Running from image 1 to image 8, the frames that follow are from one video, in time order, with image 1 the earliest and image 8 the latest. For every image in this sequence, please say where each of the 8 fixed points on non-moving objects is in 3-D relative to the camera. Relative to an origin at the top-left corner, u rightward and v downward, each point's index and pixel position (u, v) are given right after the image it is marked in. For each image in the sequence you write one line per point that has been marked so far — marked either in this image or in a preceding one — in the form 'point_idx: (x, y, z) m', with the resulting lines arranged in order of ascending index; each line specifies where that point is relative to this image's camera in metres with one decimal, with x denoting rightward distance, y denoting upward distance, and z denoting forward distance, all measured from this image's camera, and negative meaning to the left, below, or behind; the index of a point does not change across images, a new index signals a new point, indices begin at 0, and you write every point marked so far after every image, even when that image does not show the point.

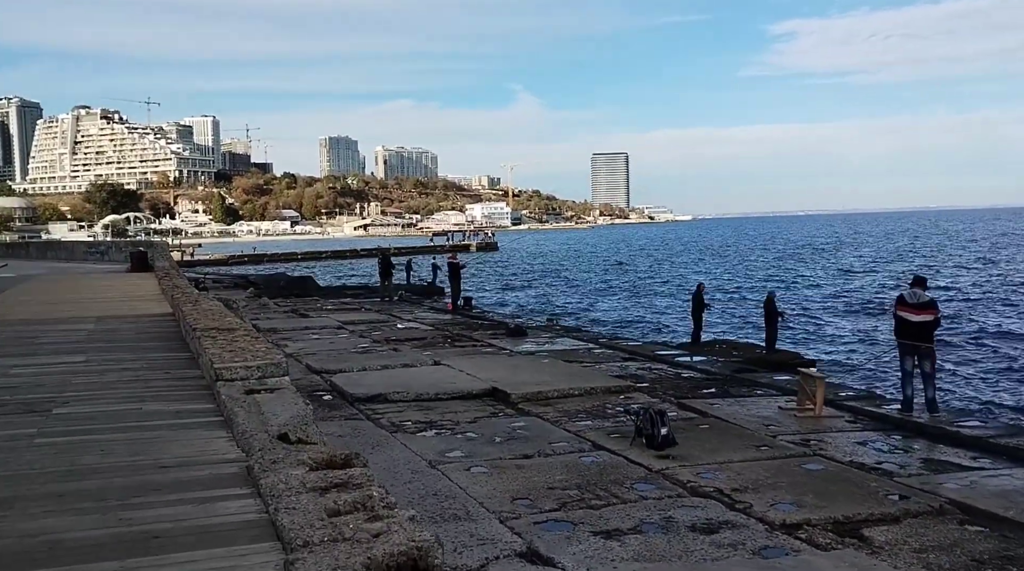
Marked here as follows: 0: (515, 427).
0: (0.0, -1.3, +8.5) m
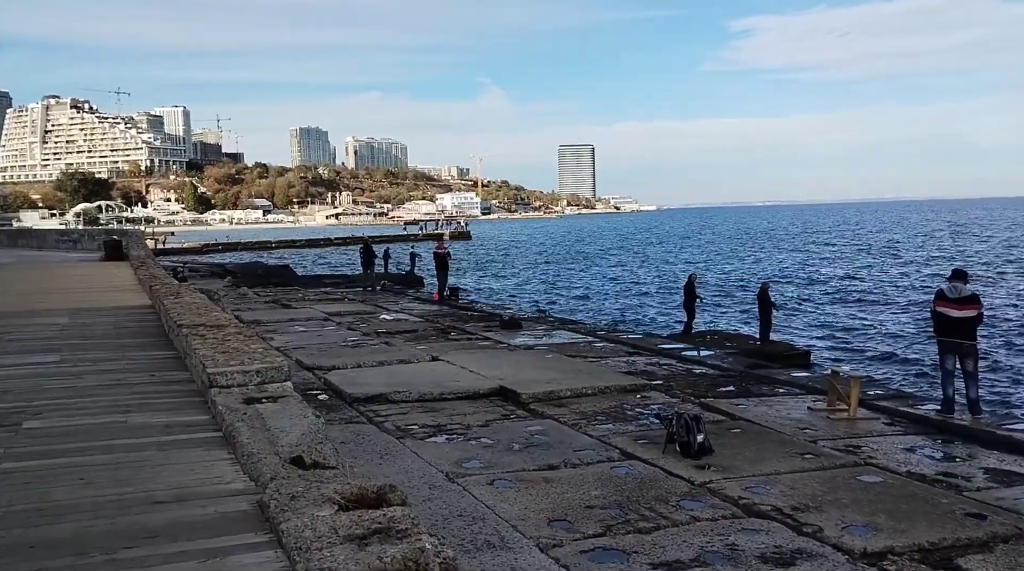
0: (+0.2, -1.2, +7.8) m
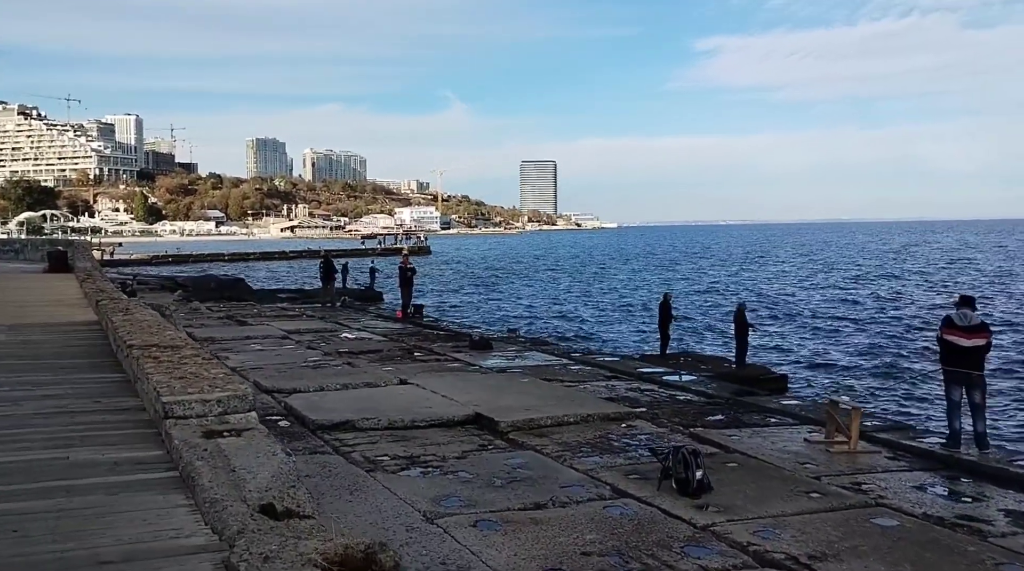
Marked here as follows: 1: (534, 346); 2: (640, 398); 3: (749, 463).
0: (0.0, -1.4, +7.3) m
1: (+0.4, -1.0, +15.0) m
2: (+1.3, -1.2, +9.9) m
3: (+1.8, -1.3, +7.1) m
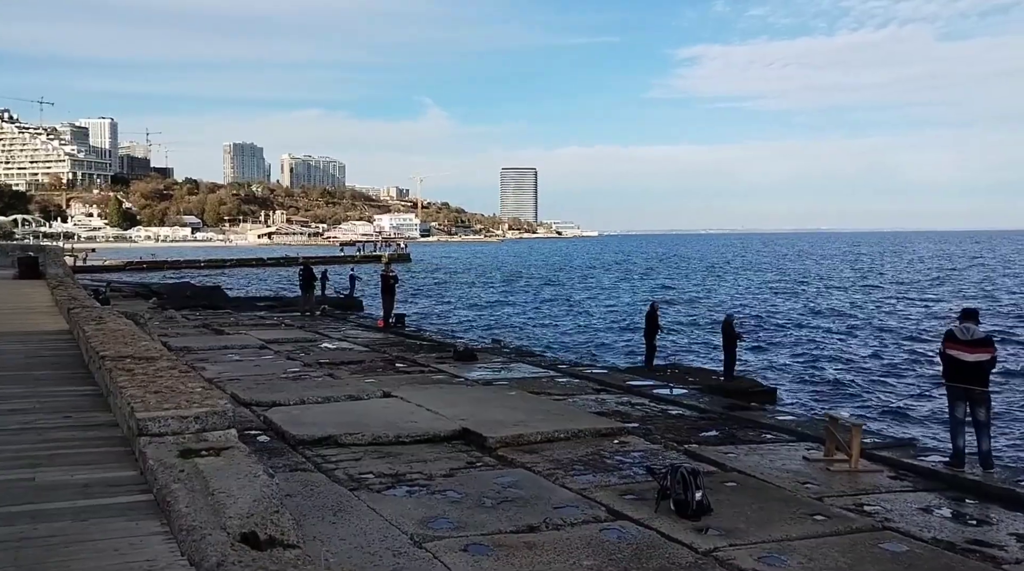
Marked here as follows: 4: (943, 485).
0: (-0.1, -1.5, +7.0) m
1: (+0.1, -1.1, +14.8) m
2: (+1.2, -1.3, +9.6) m
3: (+1.7, -1.4, +6.9) m
4: (+3.2, -1.5, +7.0) m
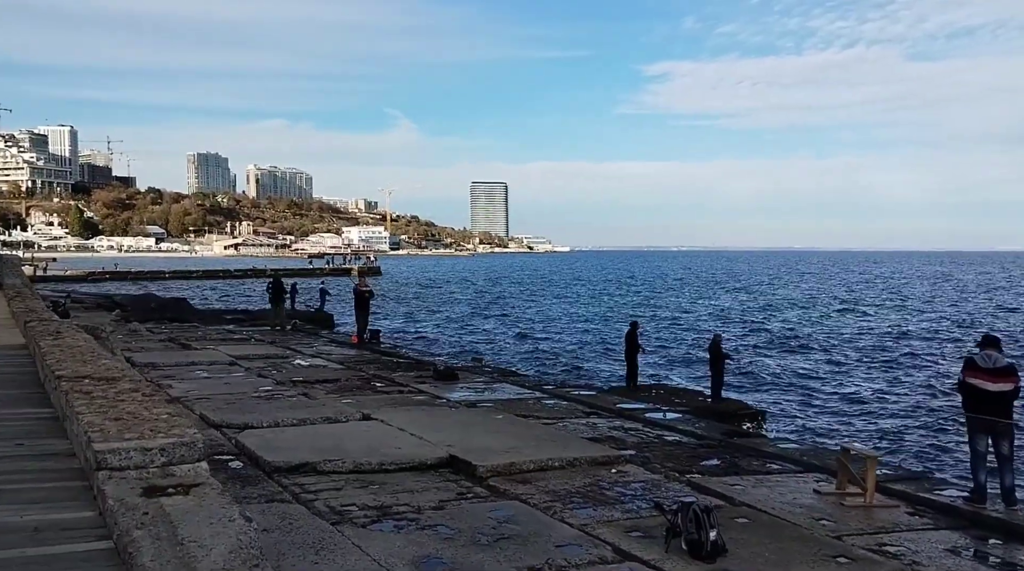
0: (-0.1, -1.6, +6.5) m
1: (-0.2, -1.4, +14.3) m
2: (+1.1, -1.5, +9.2) m
3: (+1.7, -1.6, +6.5) m
4: (+3.1, -1.6, +6.6) m
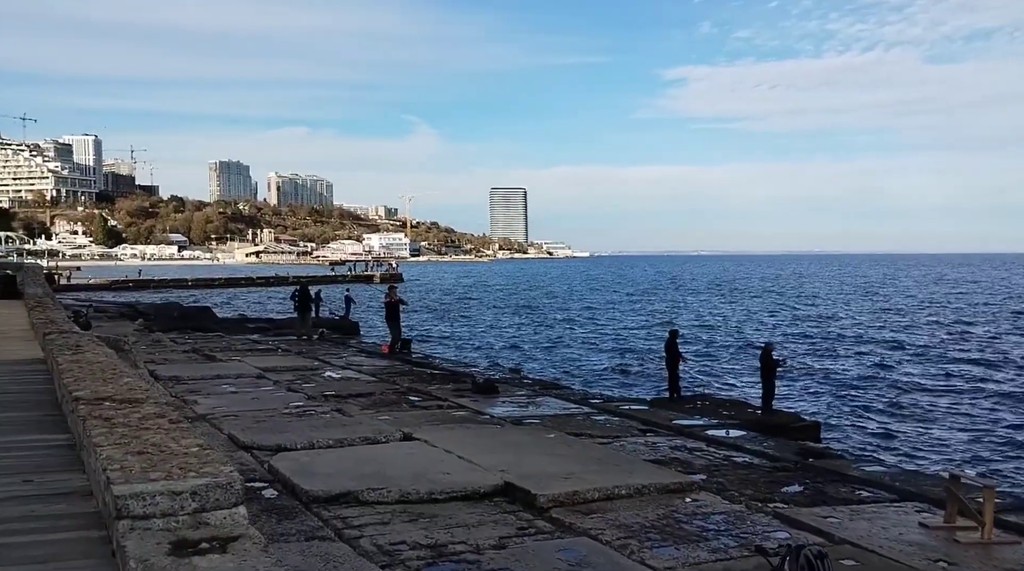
0: (+0.4, -1.7, +5.7) m
1: (+0.5, -1.5, +13.5) m
2: (+1.6, -1.6, +8.4) m
3: (+2.1, -1.6, +5.7) m
4: (+3.6, -1.7, +5.8) m
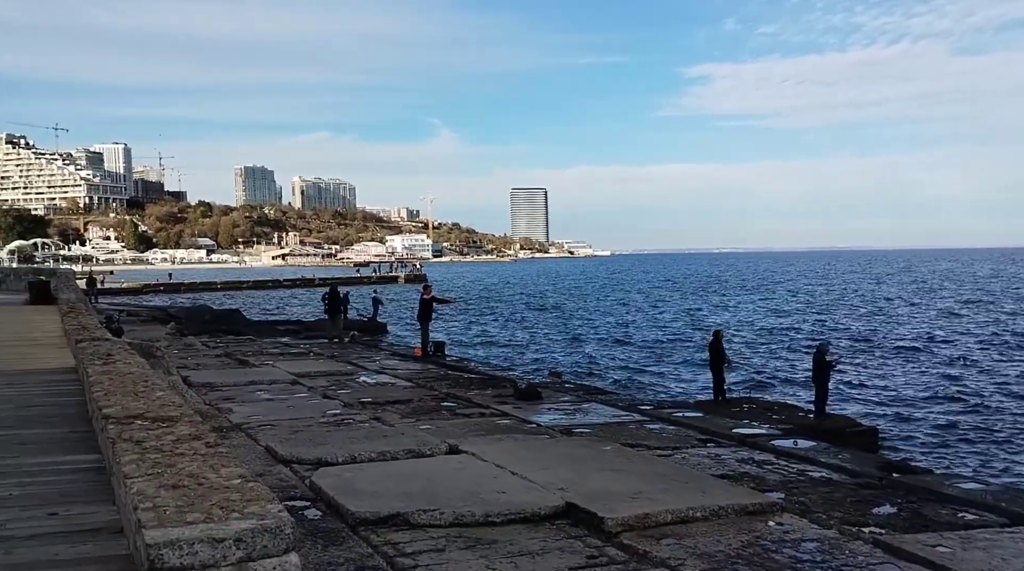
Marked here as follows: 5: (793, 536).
0: (+0.8, -1.7, +5.1) m
1: (+1.0, -1.5, +12.9) m
2: (+2.1, -1.6, +7.7) m
3: (+2.5, -1.6, +5.0) m
4: (+4.0, -1.7, +5.1) m
5: (+1.8, -1.6, +6.0) m
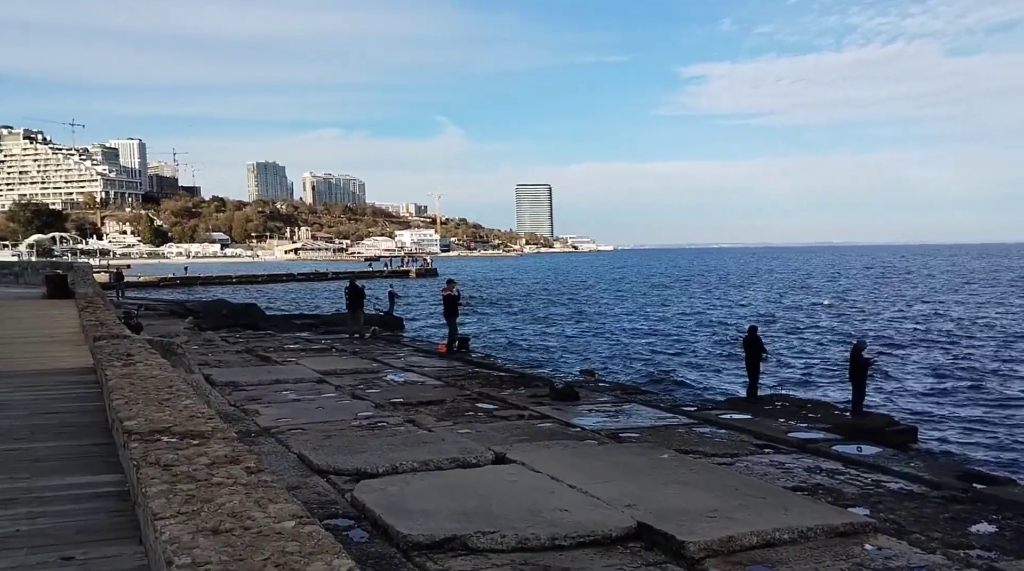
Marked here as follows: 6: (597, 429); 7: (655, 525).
0: (+1.2, -1.7, +4.5) m
1: (+1.5, -1.4, +12.3) m
2: (+2.5, -1.6, +7.1) m
3: (+2.9, -1.6, +4.4) m
4: (+4.4, -1.7, +4.4) m
5: (+2.2, -1.6, +5.5) m
6: (+0.9, -1.5, +10.0) m
7: (+0.9, -1.5, +6.1) m
